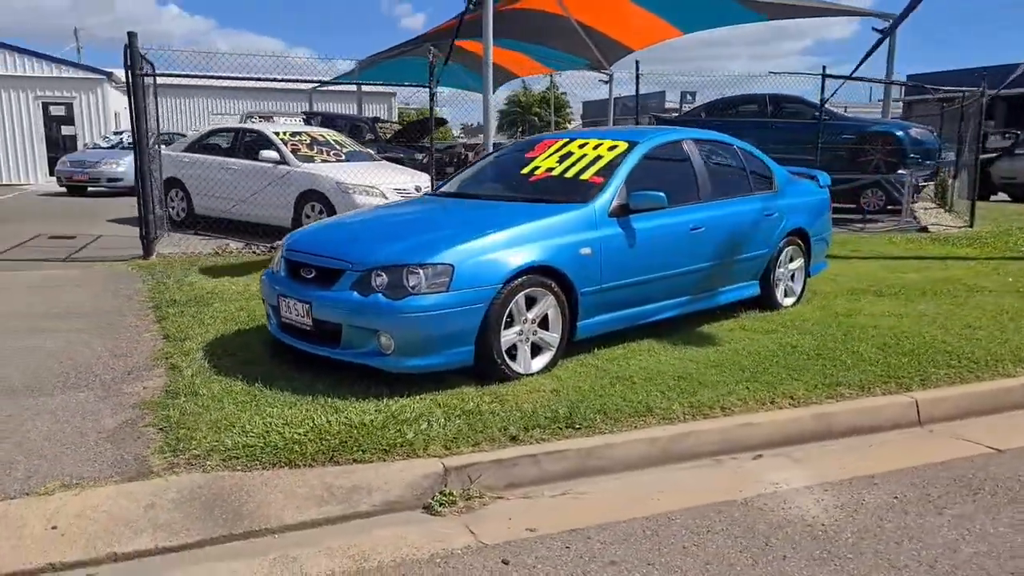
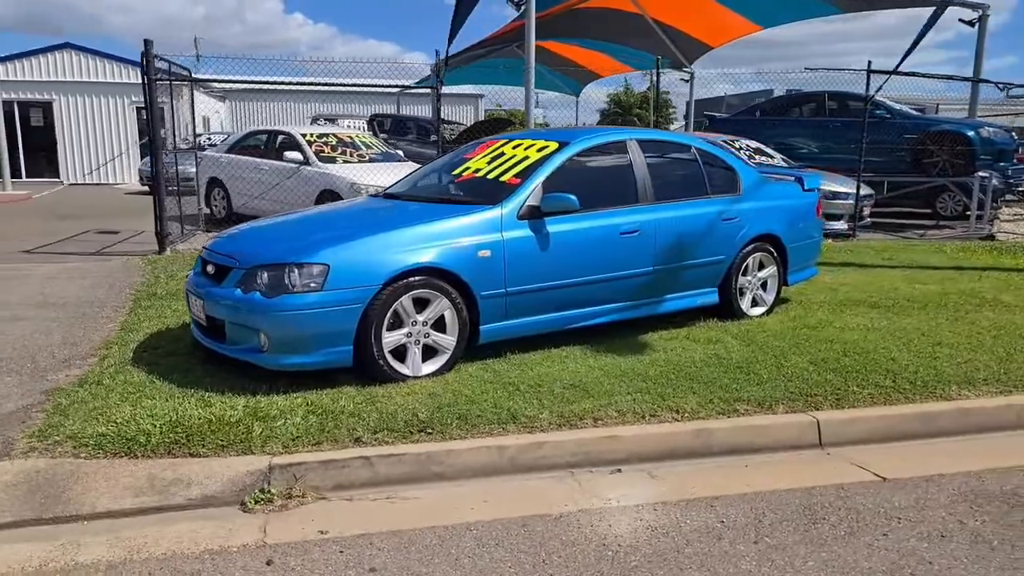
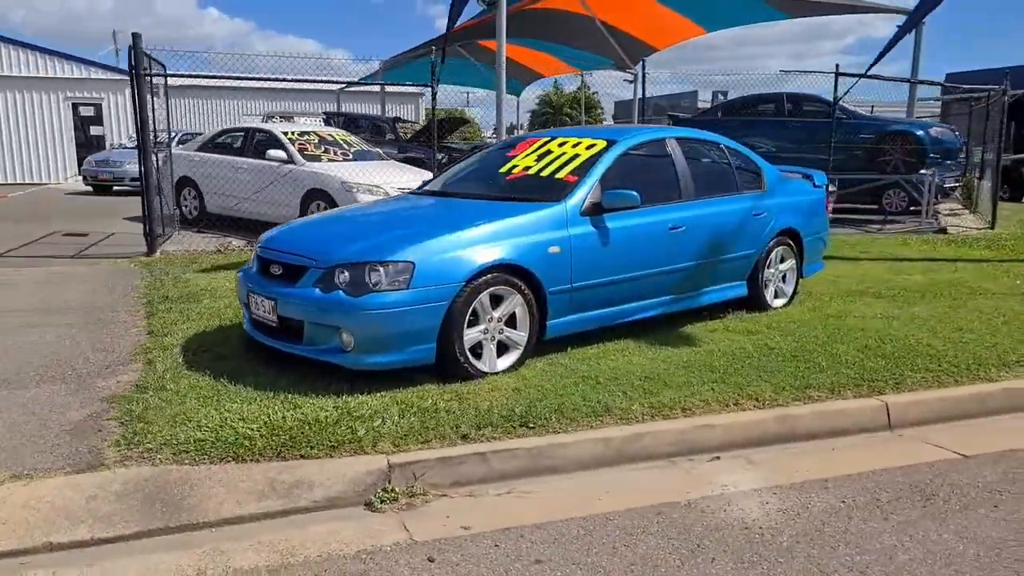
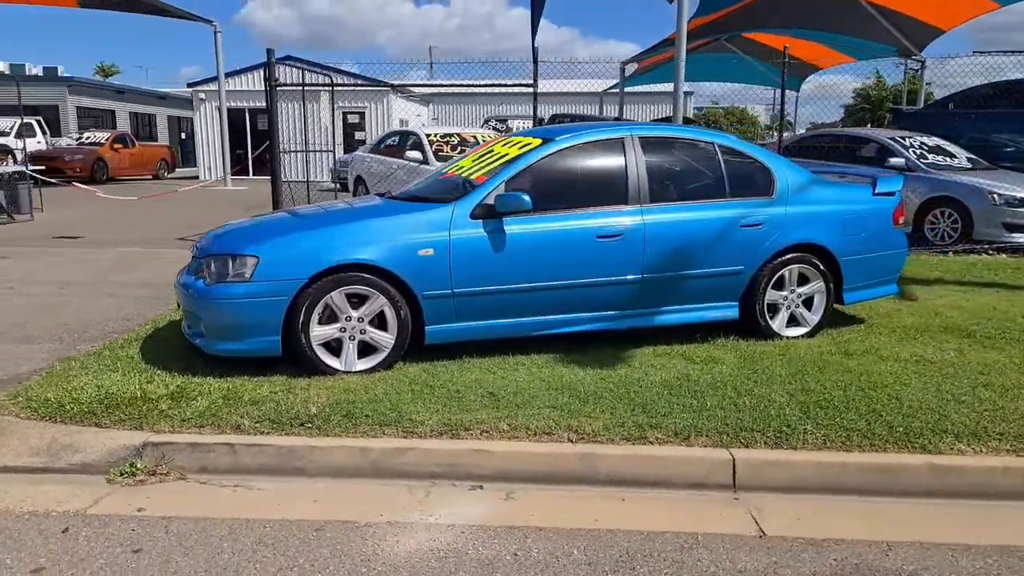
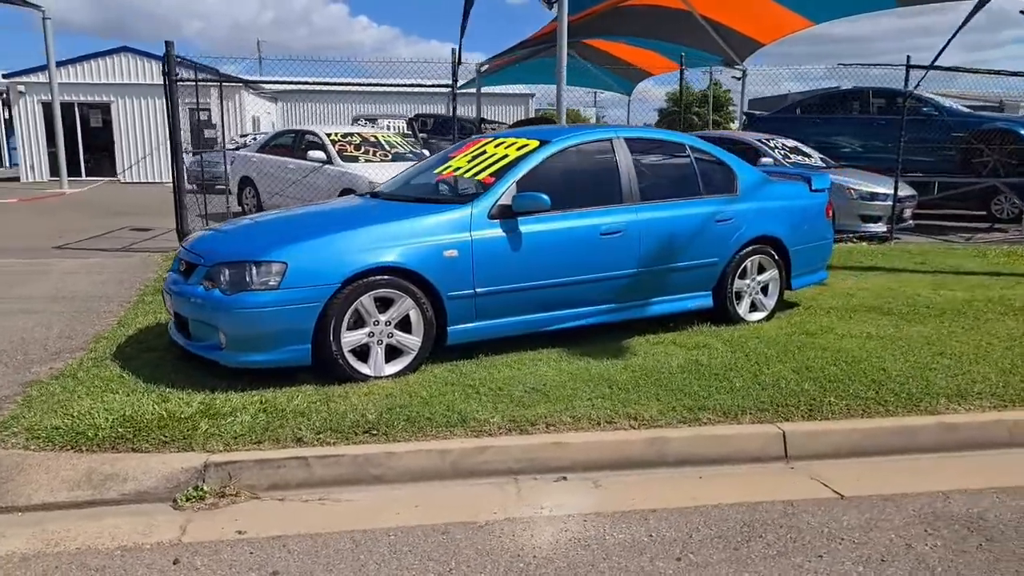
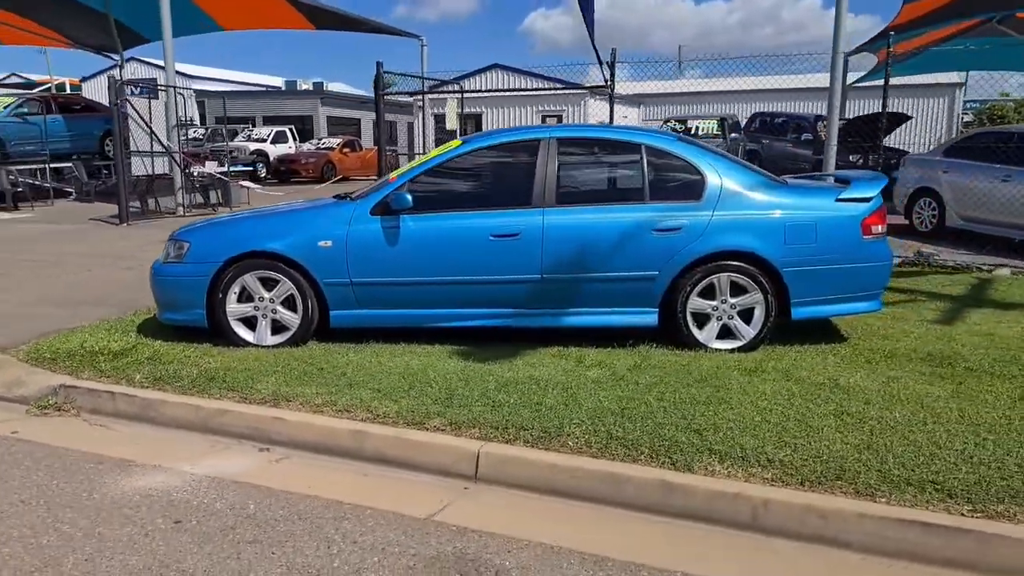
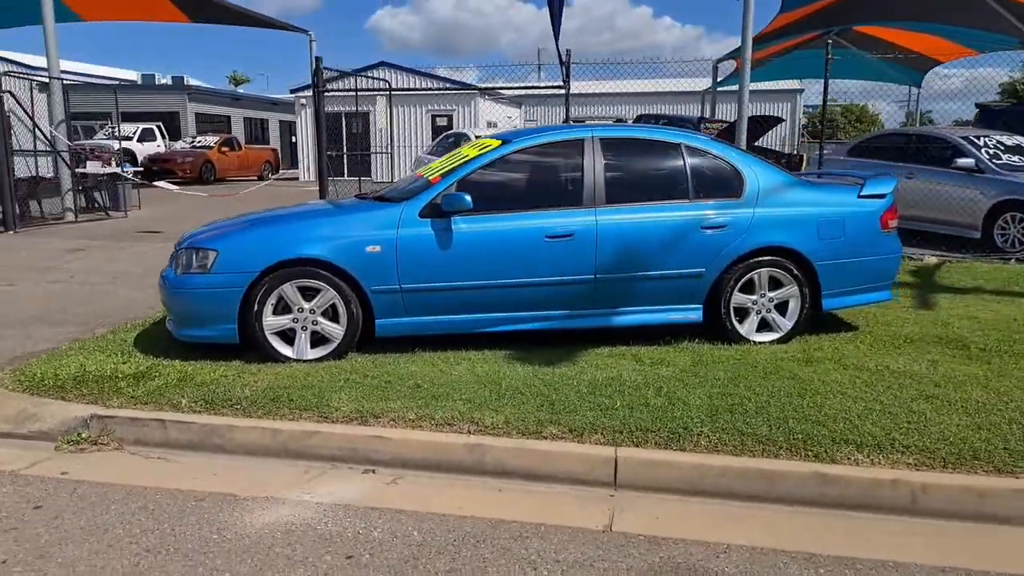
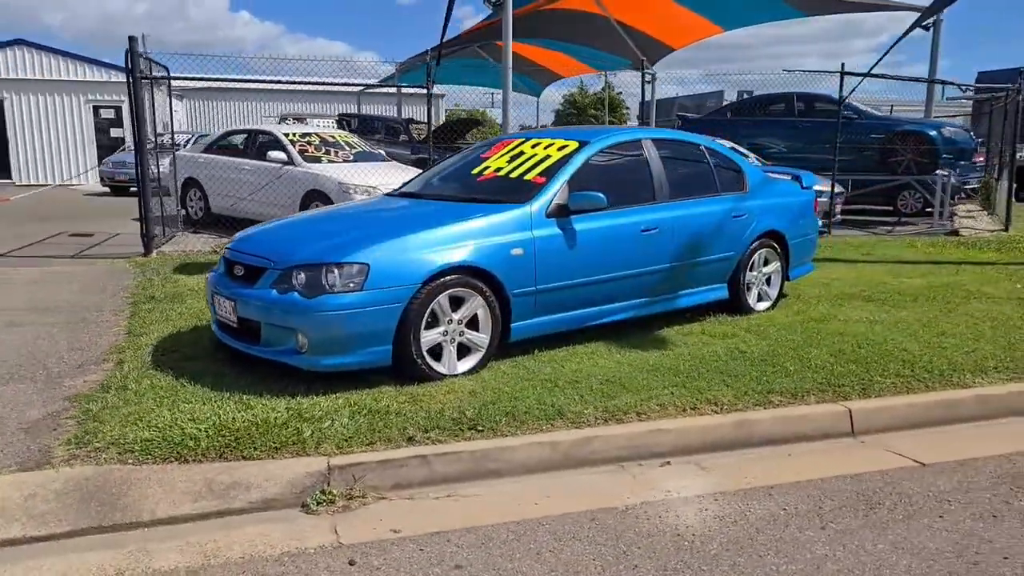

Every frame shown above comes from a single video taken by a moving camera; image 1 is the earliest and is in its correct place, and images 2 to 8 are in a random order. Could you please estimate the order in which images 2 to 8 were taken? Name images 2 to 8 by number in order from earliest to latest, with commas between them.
3, 8, 2, 5, 4, 7, 6
